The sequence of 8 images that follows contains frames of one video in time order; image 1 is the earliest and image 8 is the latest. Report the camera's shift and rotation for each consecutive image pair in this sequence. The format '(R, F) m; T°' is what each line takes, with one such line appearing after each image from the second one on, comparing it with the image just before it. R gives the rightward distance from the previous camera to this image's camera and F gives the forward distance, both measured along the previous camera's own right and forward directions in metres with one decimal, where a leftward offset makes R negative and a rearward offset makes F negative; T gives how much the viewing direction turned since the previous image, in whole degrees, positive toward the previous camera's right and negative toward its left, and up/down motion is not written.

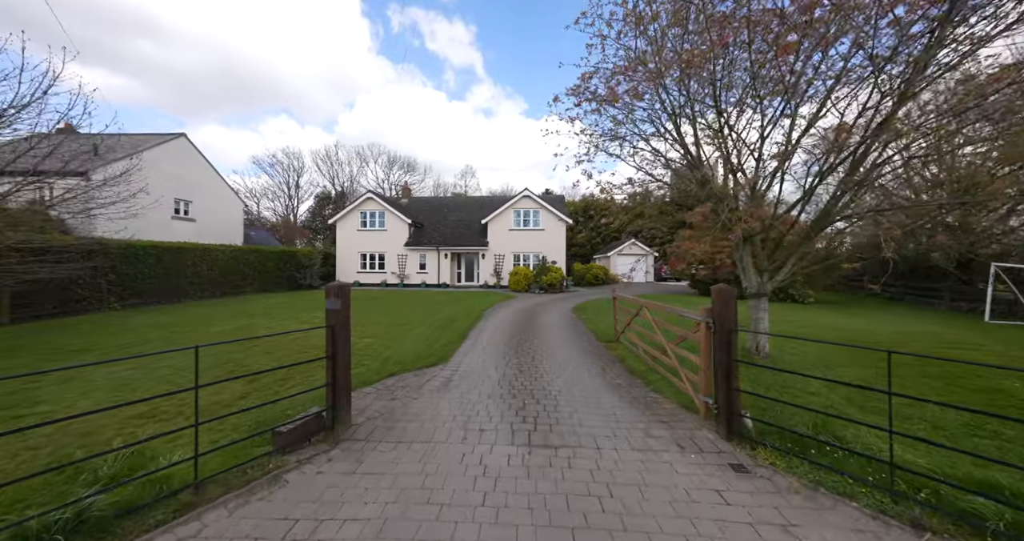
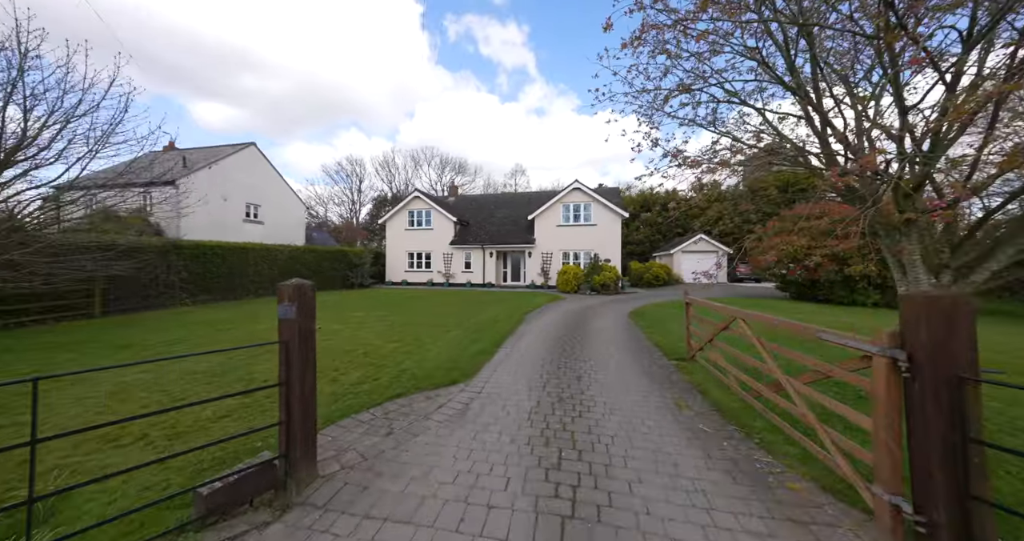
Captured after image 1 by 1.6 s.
(+0.2, +1.4) m; -8°
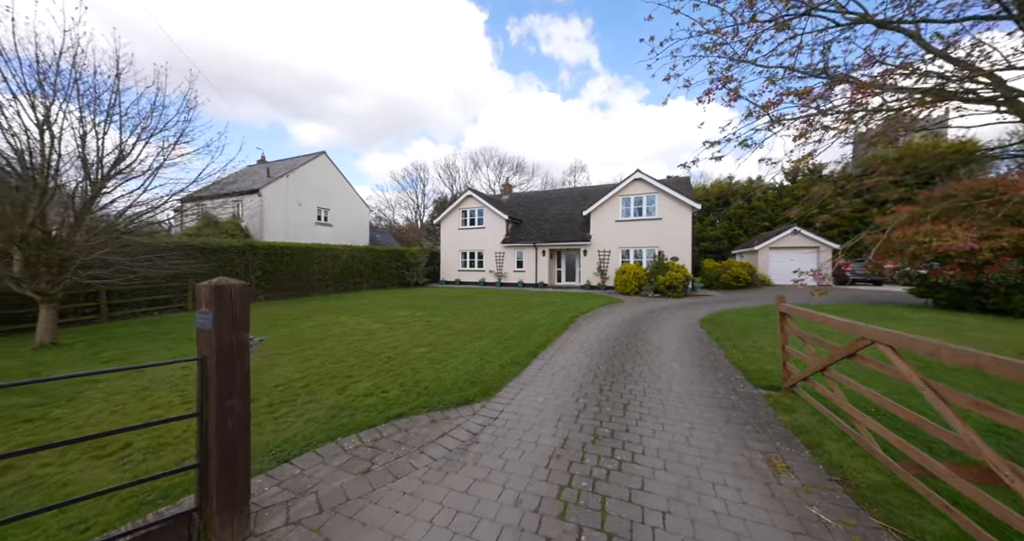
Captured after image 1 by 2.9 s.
(+0.4, +1.1) m; -10°
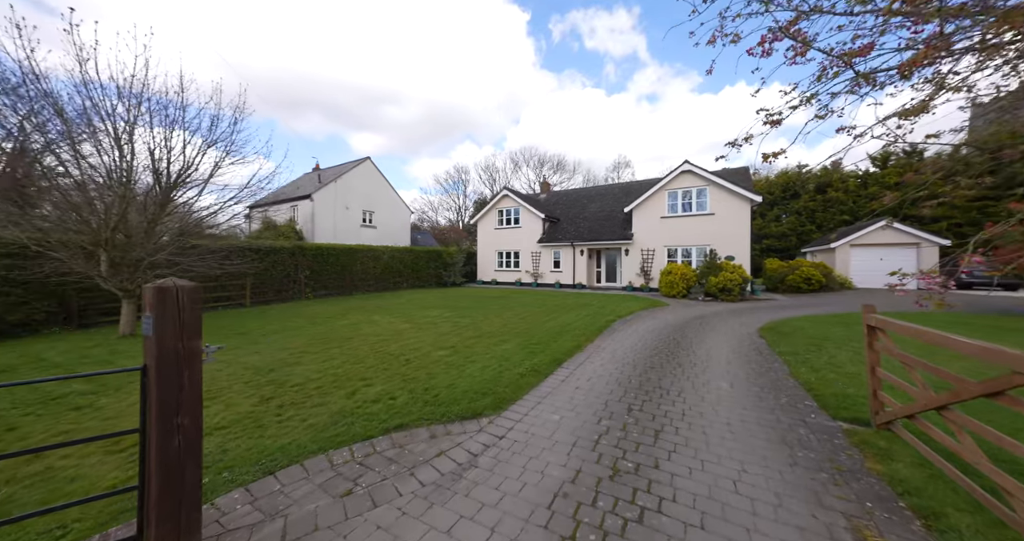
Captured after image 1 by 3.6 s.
(+0.3, +0.5) m; -7°
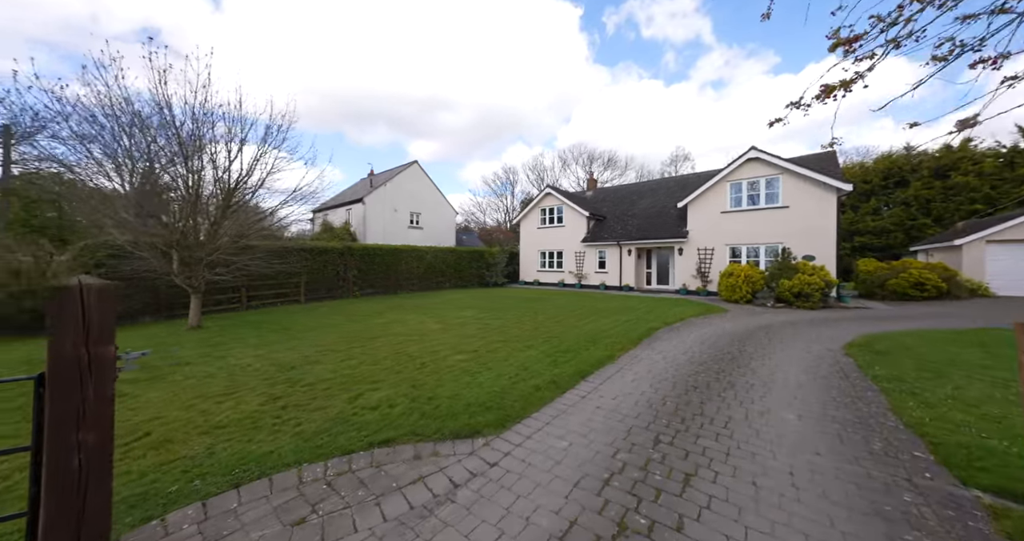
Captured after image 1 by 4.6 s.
(+0.5, +0.6) m; -9°
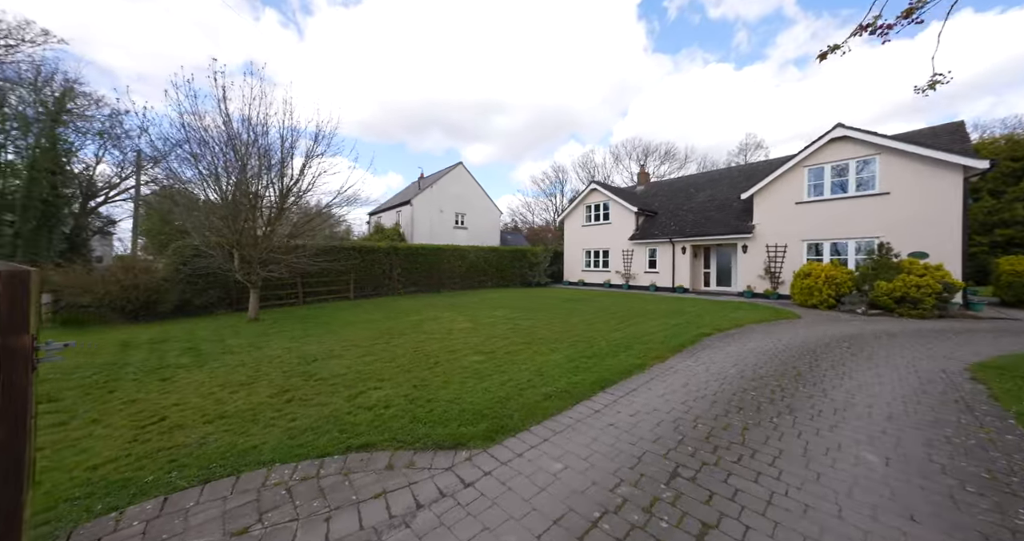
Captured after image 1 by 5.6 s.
(+0.5, +0.5) m; -9°
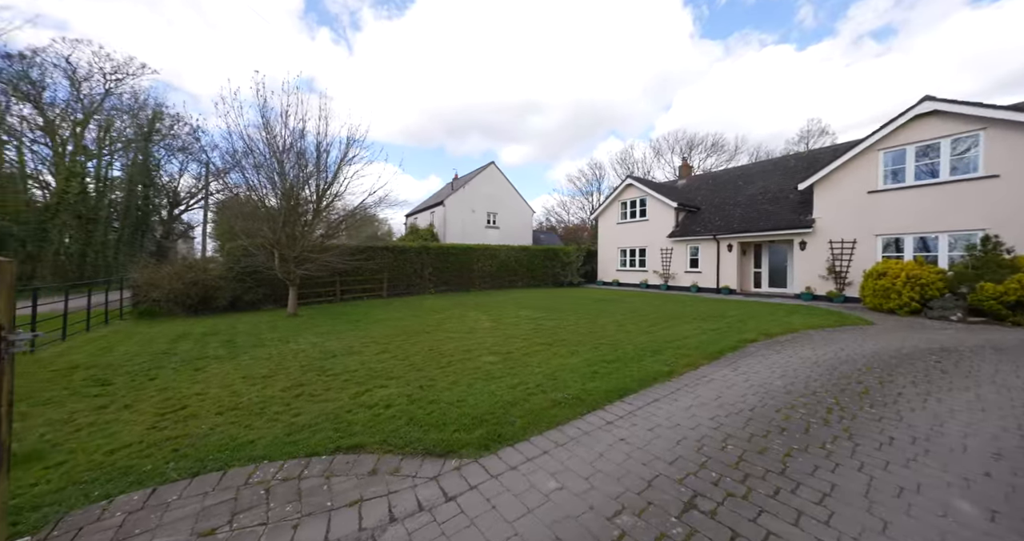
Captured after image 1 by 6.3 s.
(+0.3, +0.3) m; -7°
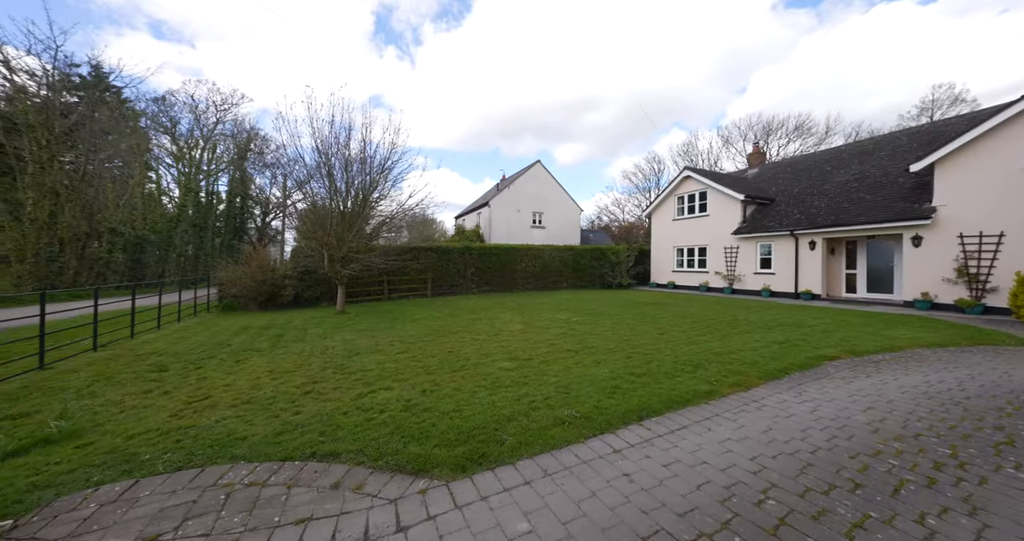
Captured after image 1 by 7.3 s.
(+0.5, +0.5) m; -10°
